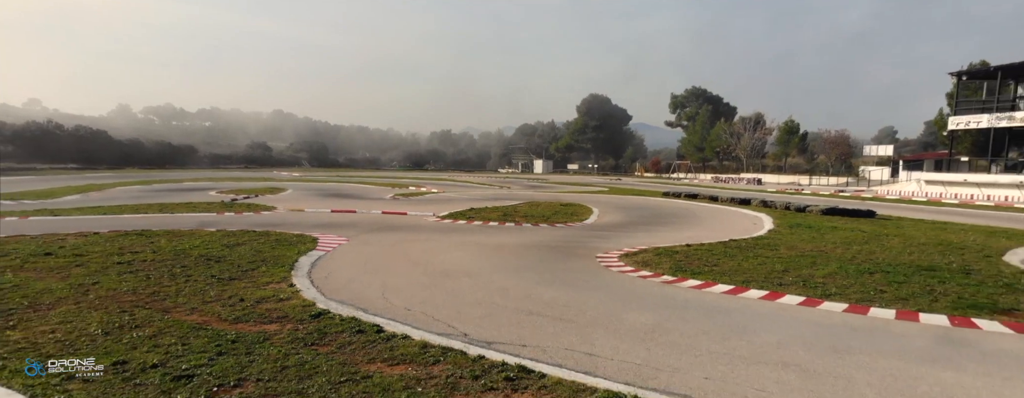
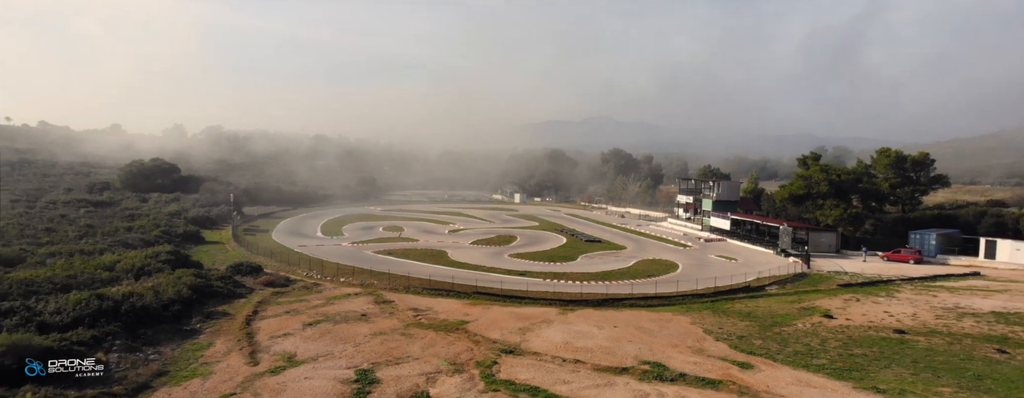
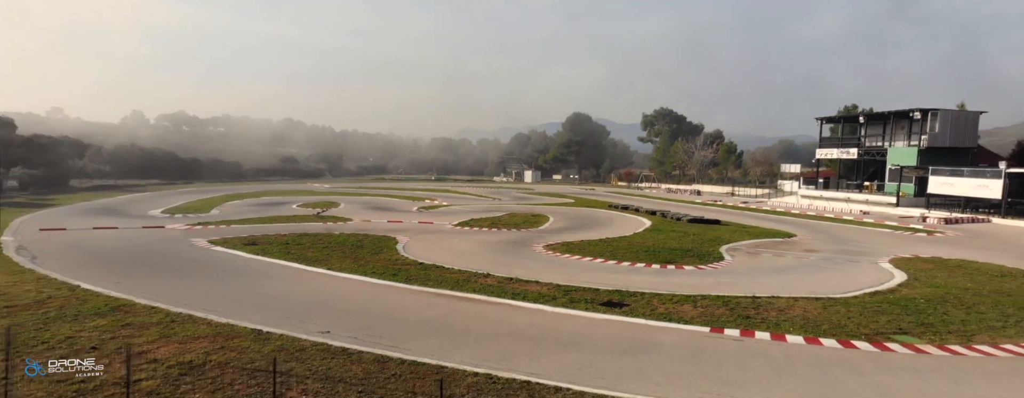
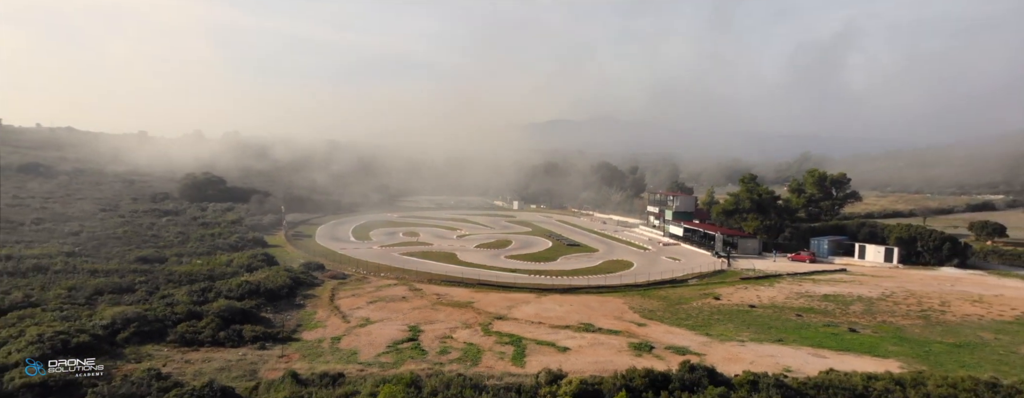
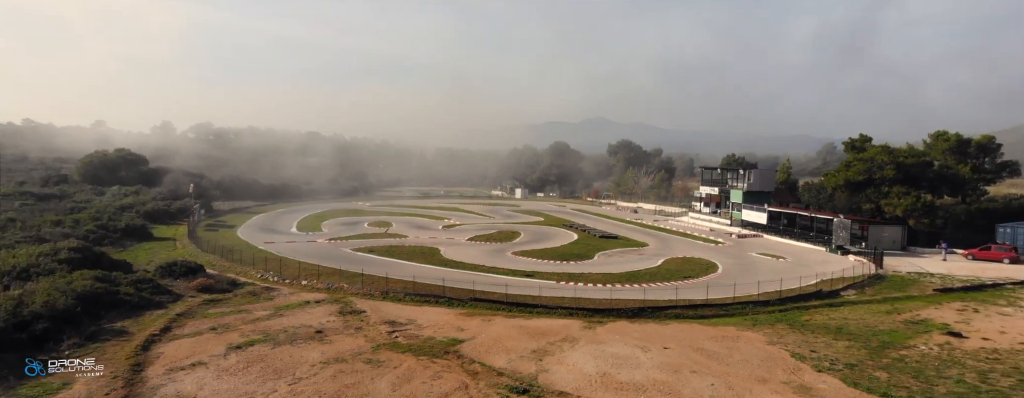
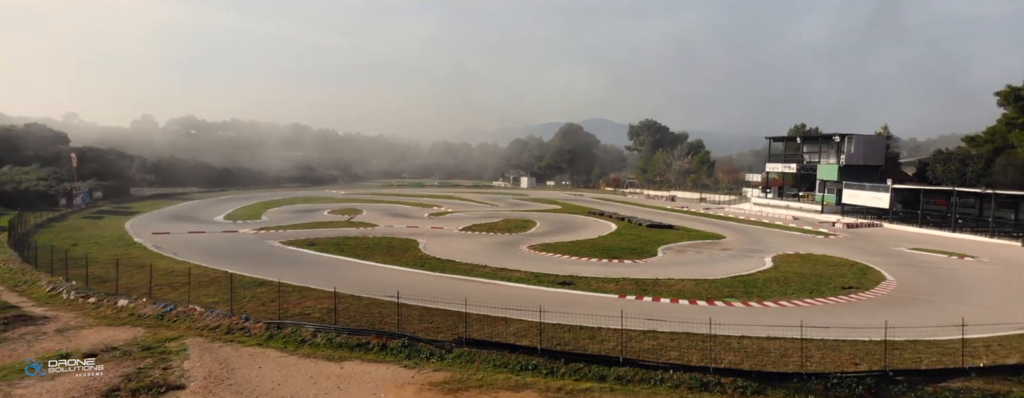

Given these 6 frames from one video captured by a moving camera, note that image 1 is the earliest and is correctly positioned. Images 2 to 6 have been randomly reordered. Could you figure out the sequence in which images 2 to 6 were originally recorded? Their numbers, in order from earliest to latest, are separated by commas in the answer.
3, 6, 5, 2, 4
